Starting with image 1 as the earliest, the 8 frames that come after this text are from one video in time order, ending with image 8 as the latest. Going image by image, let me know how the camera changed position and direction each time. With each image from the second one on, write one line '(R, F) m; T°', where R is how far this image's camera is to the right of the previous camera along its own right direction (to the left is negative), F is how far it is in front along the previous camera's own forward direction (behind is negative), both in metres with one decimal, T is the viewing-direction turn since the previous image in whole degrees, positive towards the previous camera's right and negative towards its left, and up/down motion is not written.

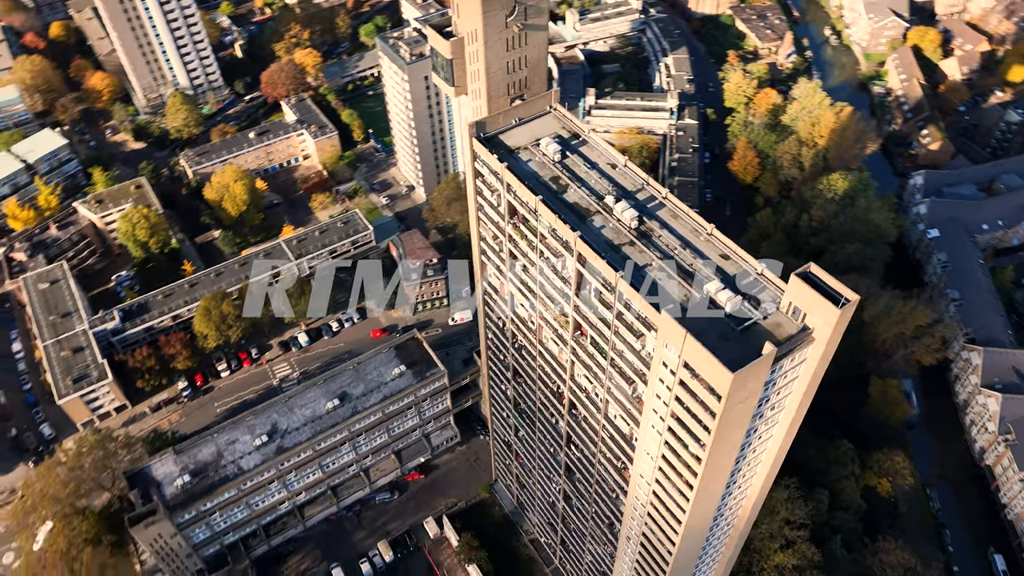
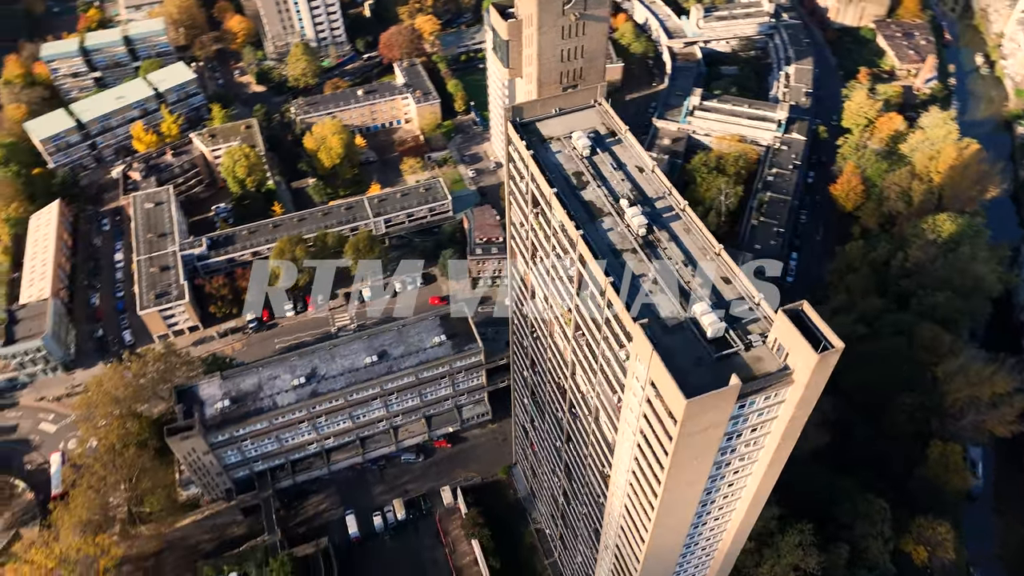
(+6.0, +0.5) m; -8°
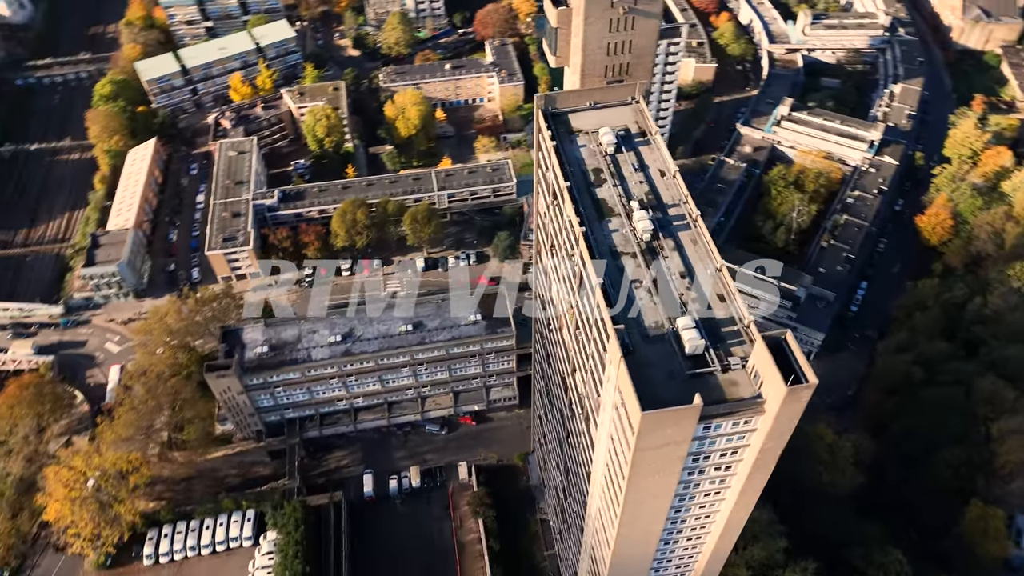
(+4.7, +0.3) m; -7°
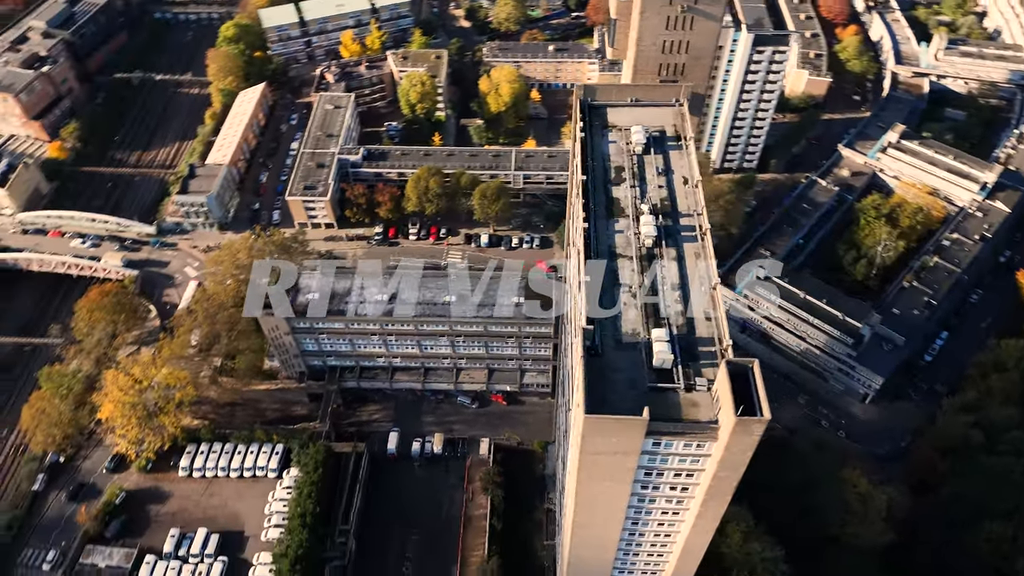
(+5.4, +0.3) m; -8°
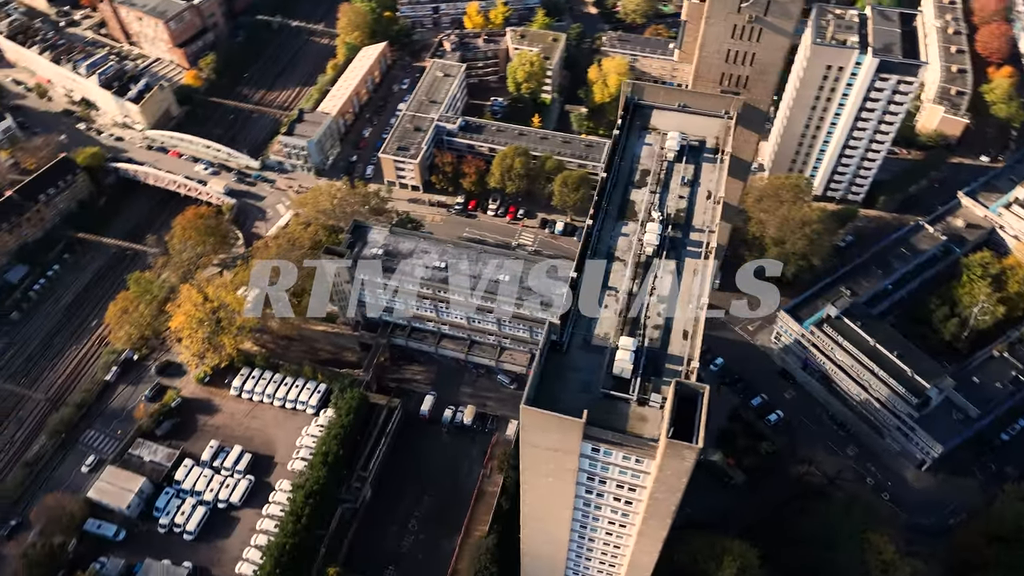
(+5.8, +0.2) m; -8°
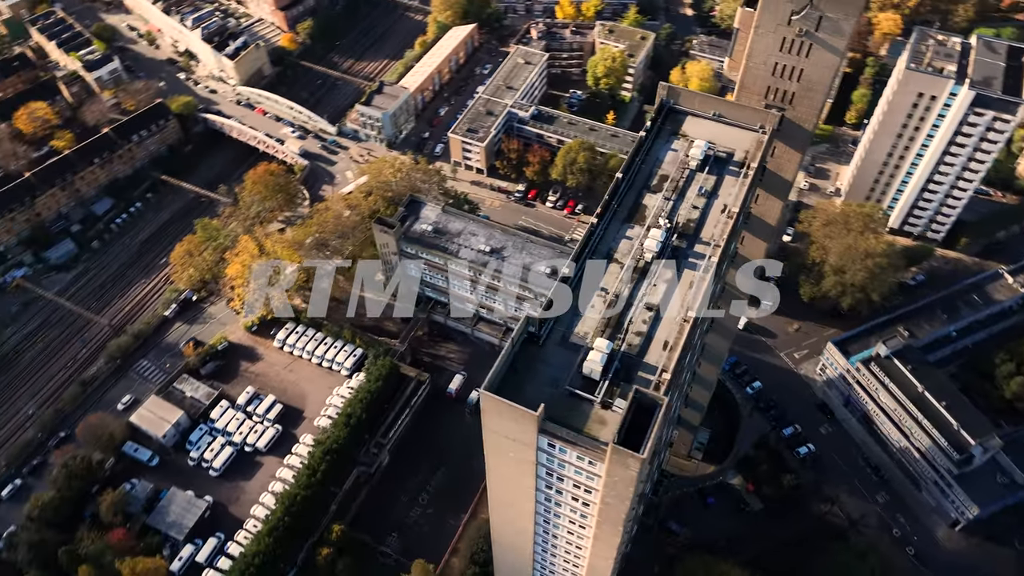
(+4.1, 0.0) m; -6°
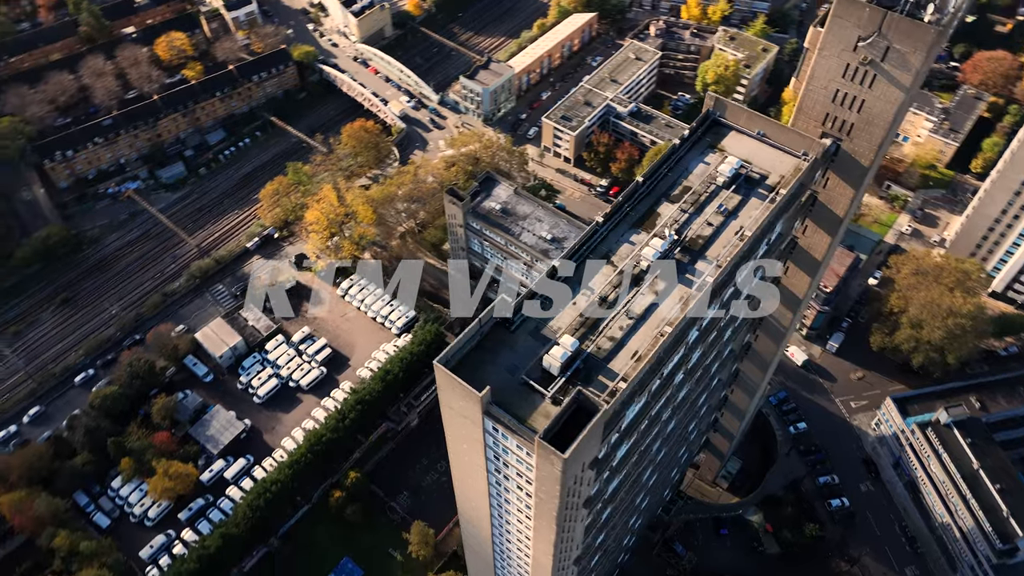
(+5.4, +0.1) m; -8°
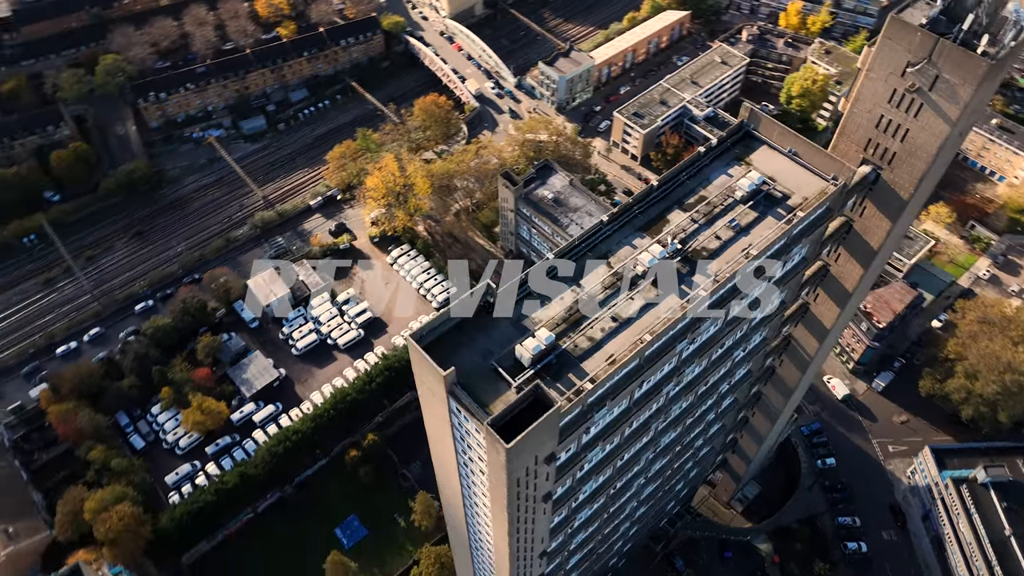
(+3.9, +0.1) m; -6°
